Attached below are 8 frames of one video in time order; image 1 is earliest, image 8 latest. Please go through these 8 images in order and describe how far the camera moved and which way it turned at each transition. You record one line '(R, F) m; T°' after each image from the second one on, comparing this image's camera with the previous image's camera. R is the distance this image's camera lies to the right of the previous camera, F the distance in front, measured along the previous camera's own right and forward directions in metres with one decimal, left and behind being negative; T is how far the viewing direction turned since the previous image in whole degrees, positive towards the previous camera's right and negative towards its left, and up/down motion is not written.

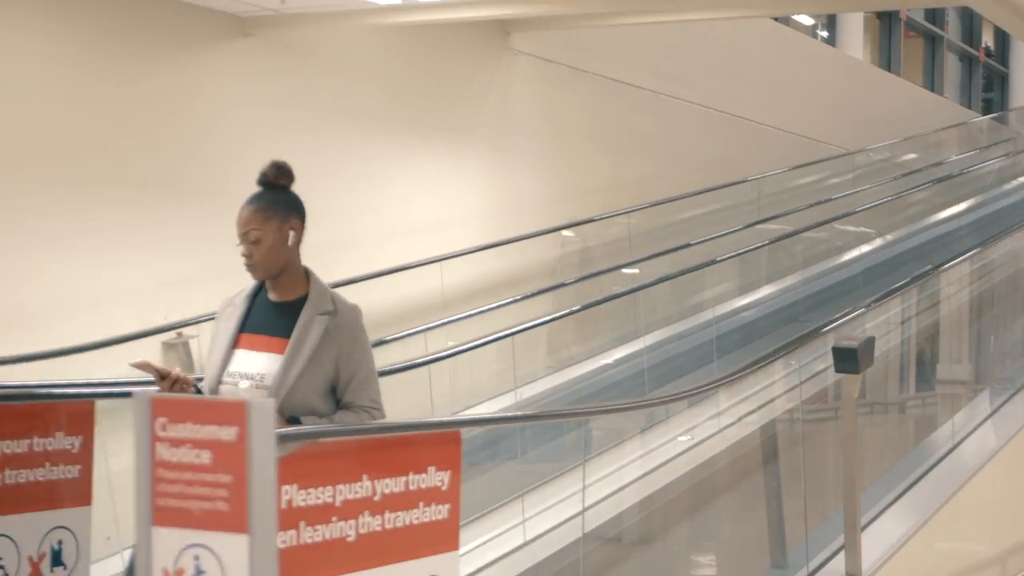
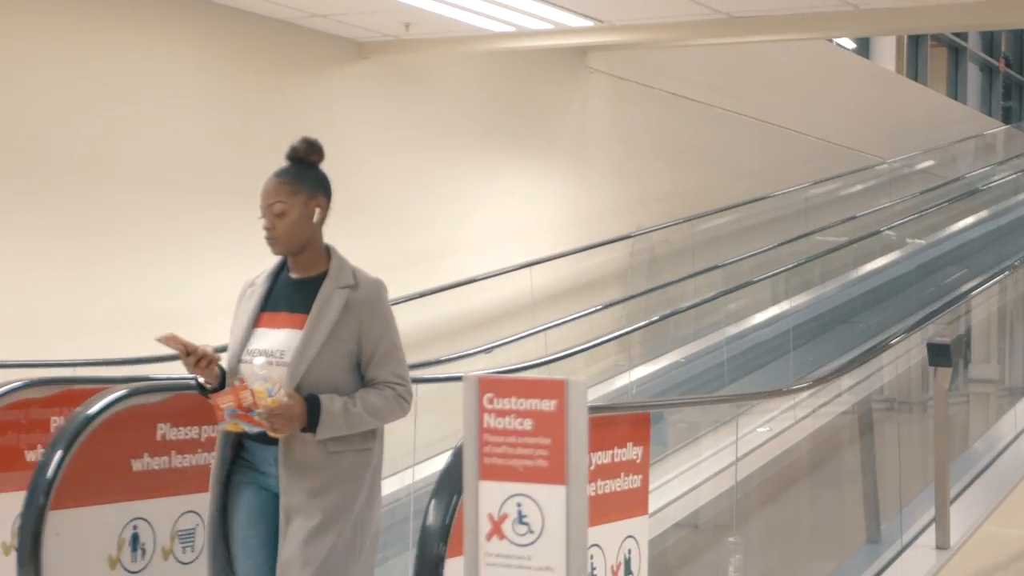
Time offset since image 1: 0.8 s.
(-0.4, -0.6) m; 0°
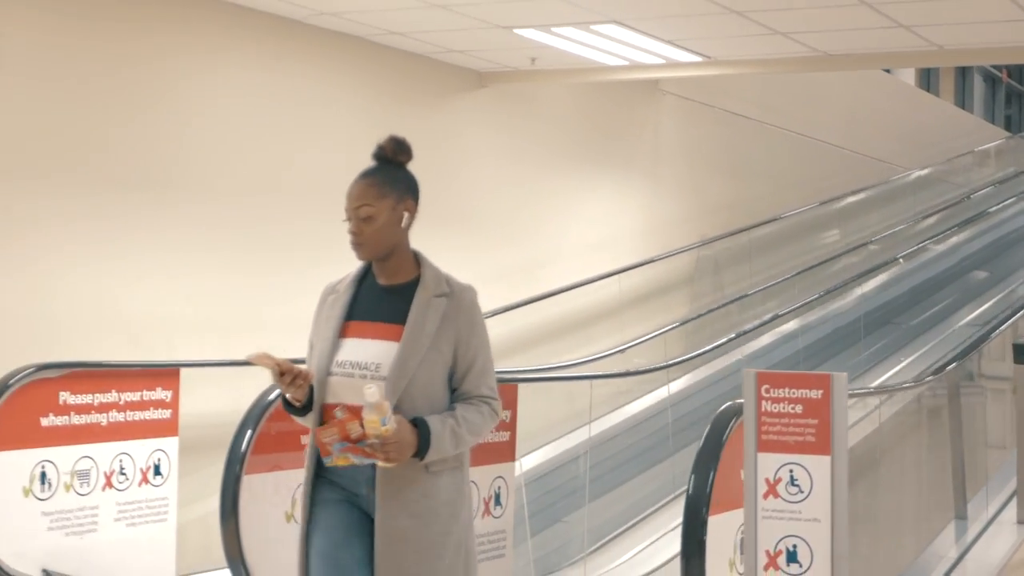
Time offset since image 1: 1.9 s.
(-0.7, -0.8) m; +1°
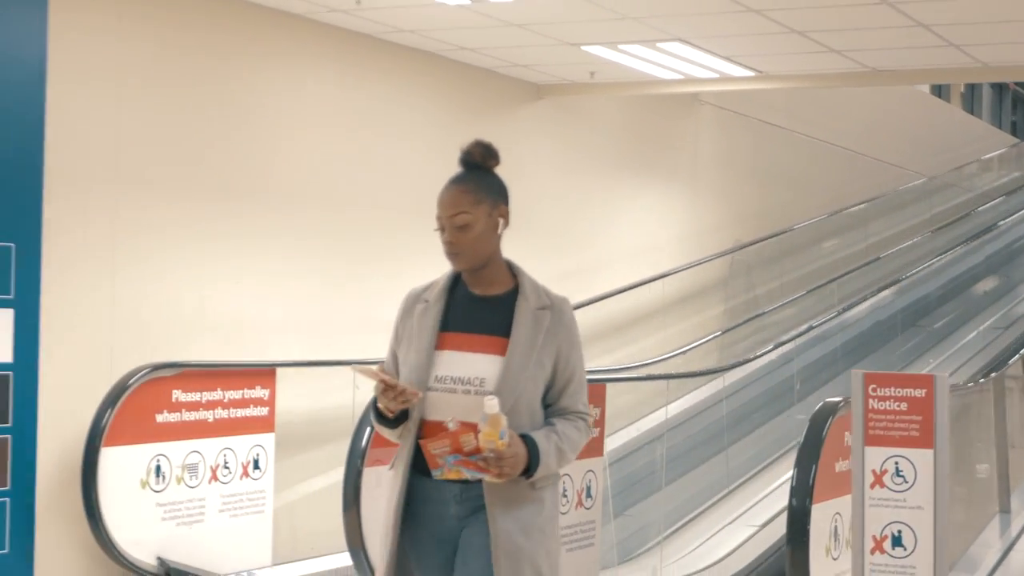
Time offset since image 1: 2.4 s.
(-0.3, -0.4) m; 0°
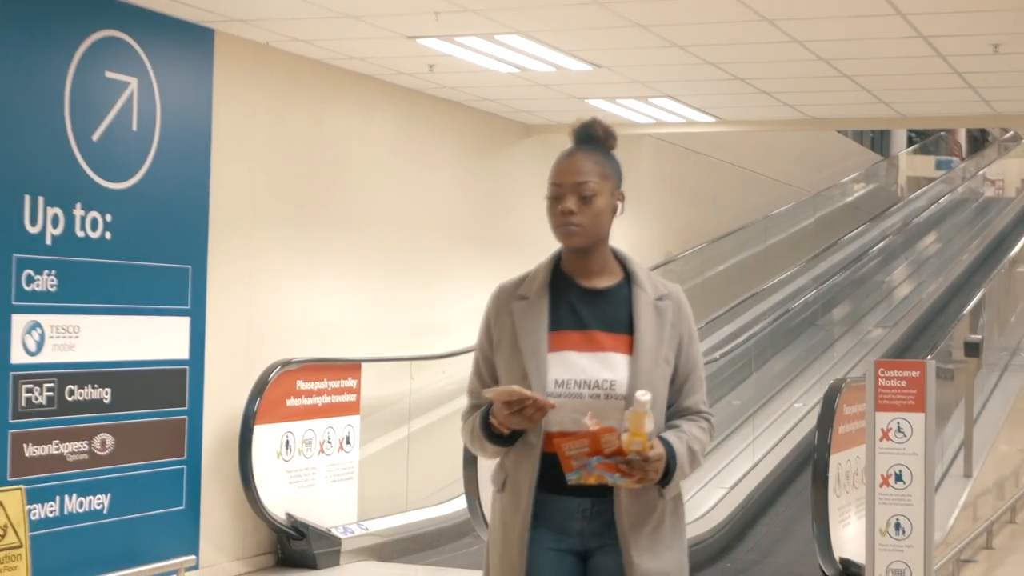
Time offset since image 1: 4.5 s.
(-1.0, -1.6) m; +6°
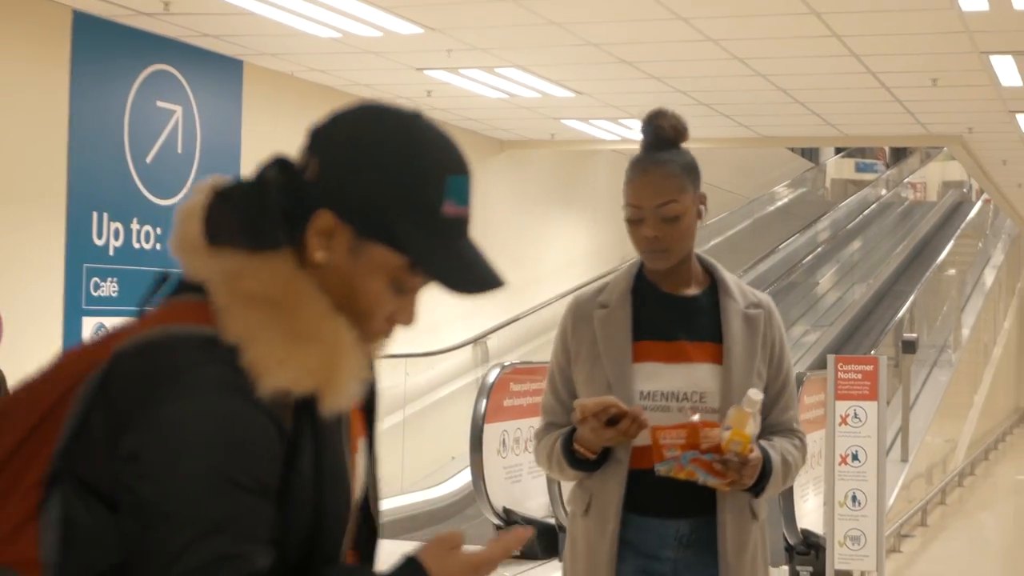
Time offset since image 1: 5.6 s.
(-0.4, -0.9) m; +3°
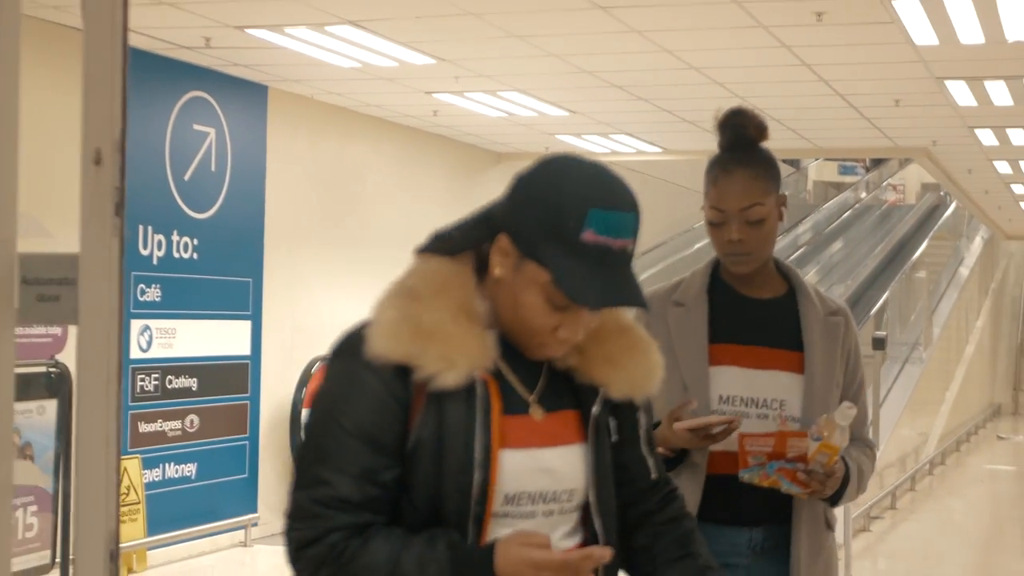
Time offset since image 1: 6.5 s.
(-0.1, -0.8) m; 0°
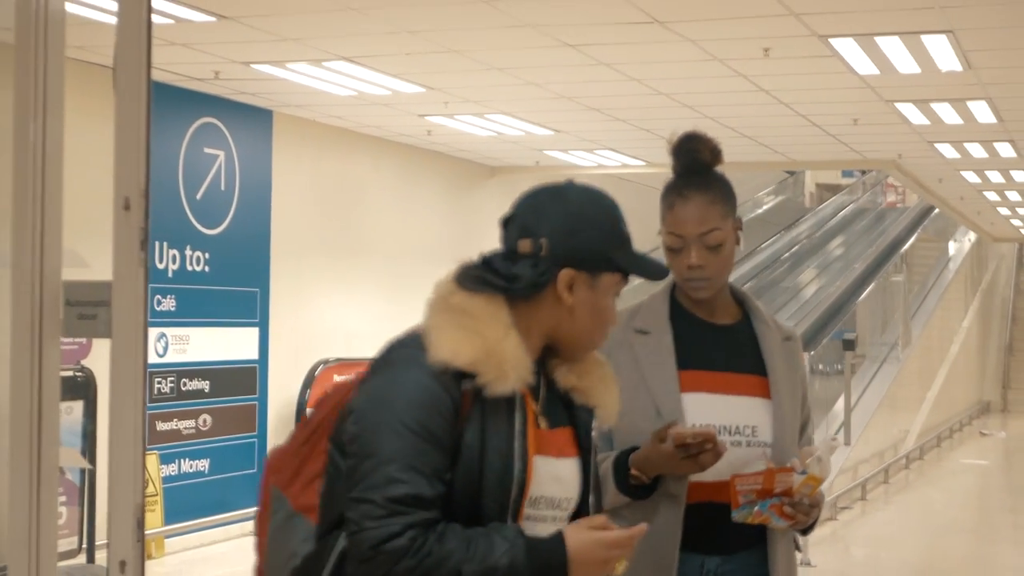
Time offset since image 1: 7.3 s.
(+0.1, -0.7) m; 0°
